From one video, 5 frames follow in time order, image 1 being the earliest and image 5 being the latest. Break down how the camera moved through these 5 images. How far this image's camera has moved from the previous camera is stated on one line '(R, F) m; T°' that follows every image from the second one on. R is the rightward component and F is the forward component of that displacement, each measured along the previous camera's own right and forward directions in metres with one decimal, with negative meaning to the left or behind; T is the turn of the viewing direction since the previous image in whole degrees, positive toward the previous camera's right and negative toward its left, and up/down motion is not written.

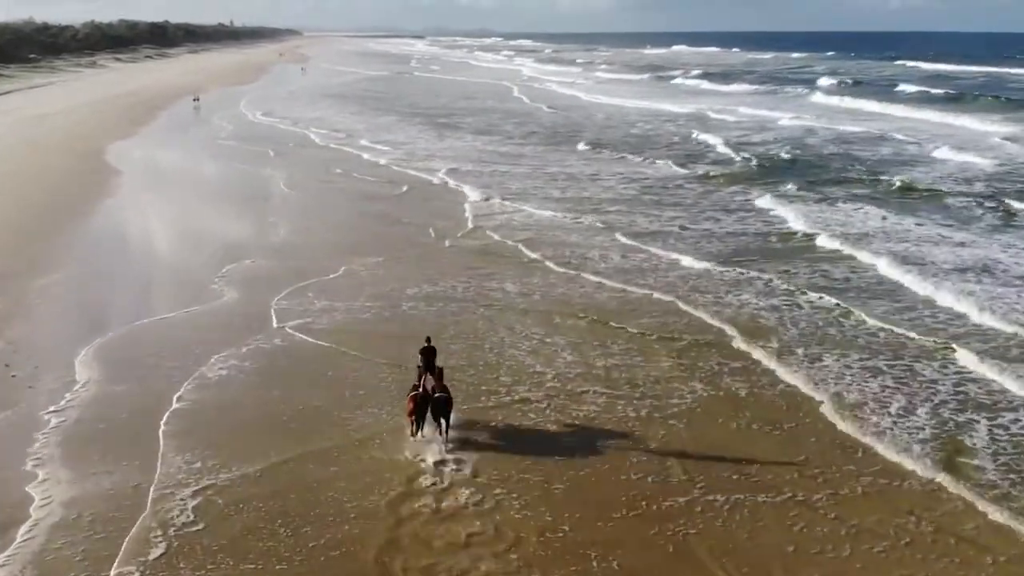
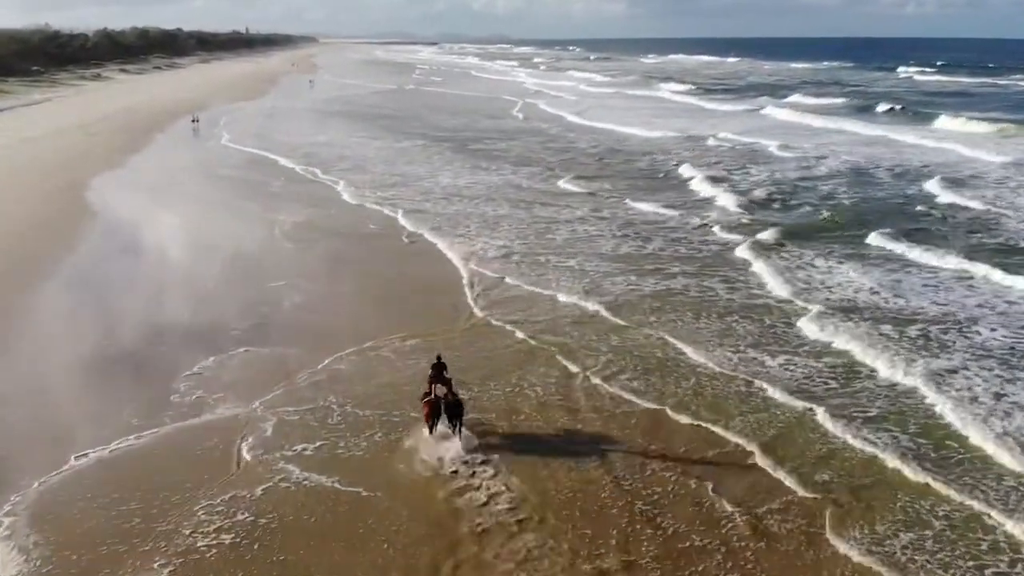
(-0.7, +2.3) m; -1°
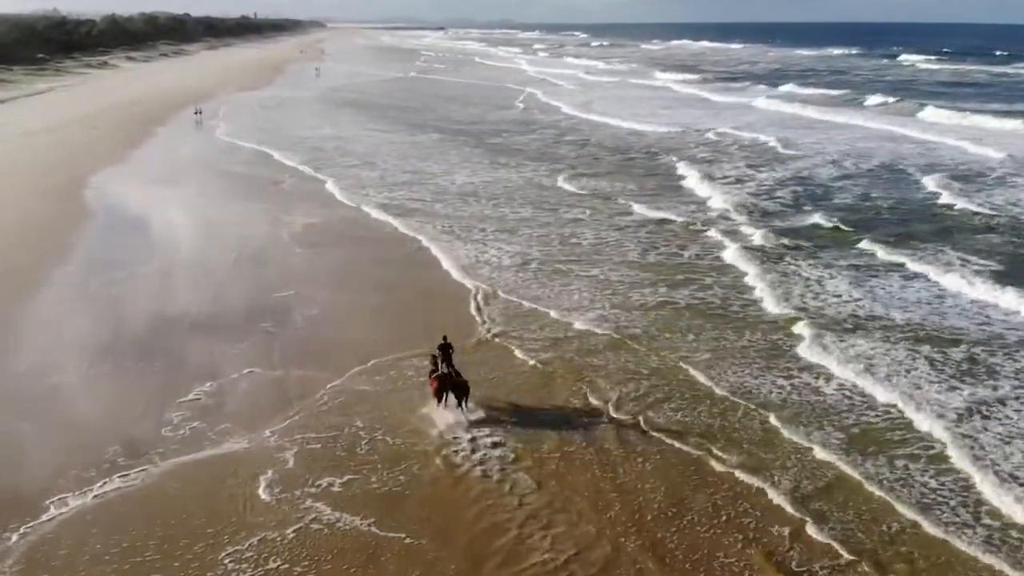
(-0.3, +0.7) m; 0°
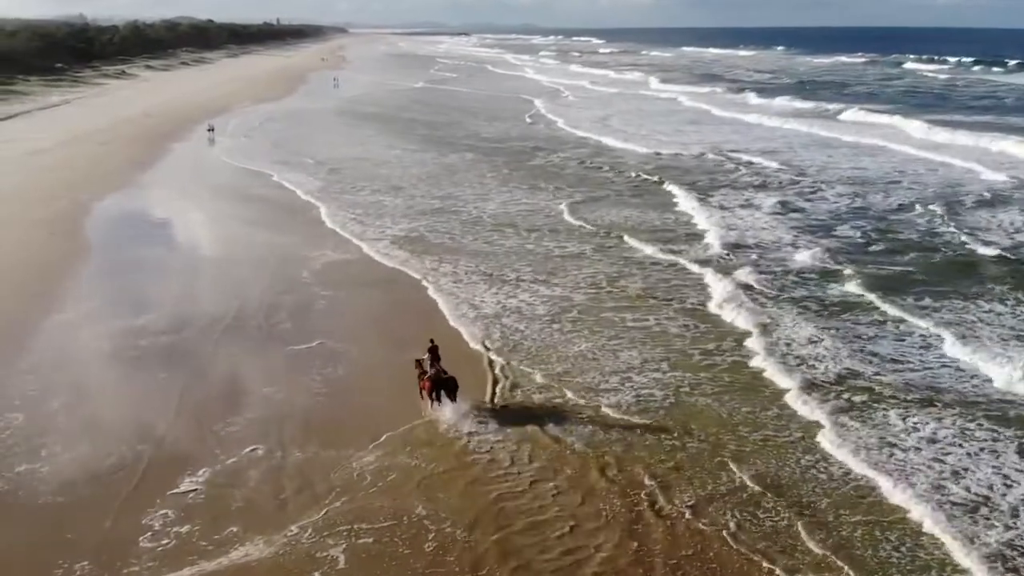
(-0.3, +1.4) m; -1°
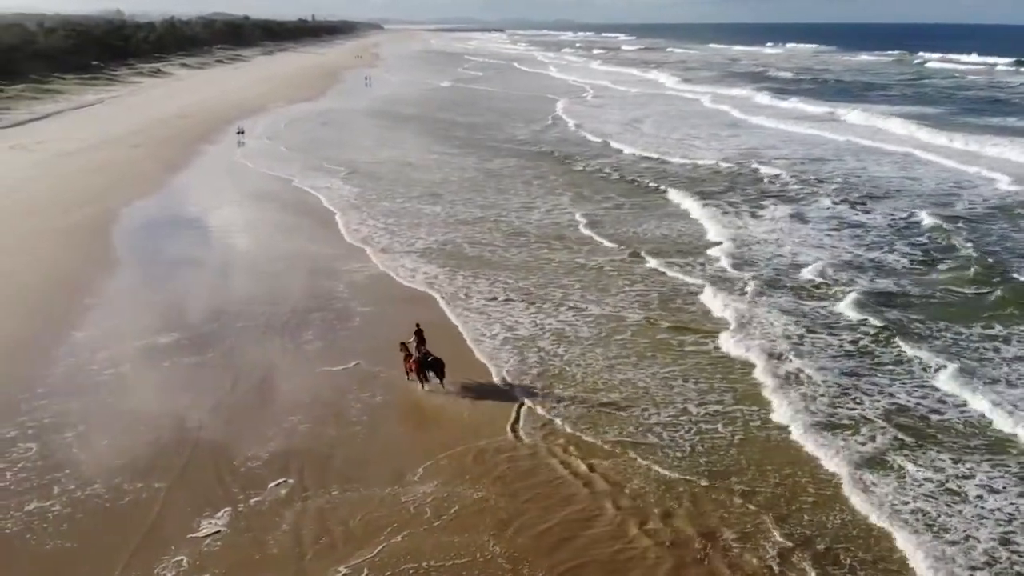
(-0.1, +0.7) m; -2°
